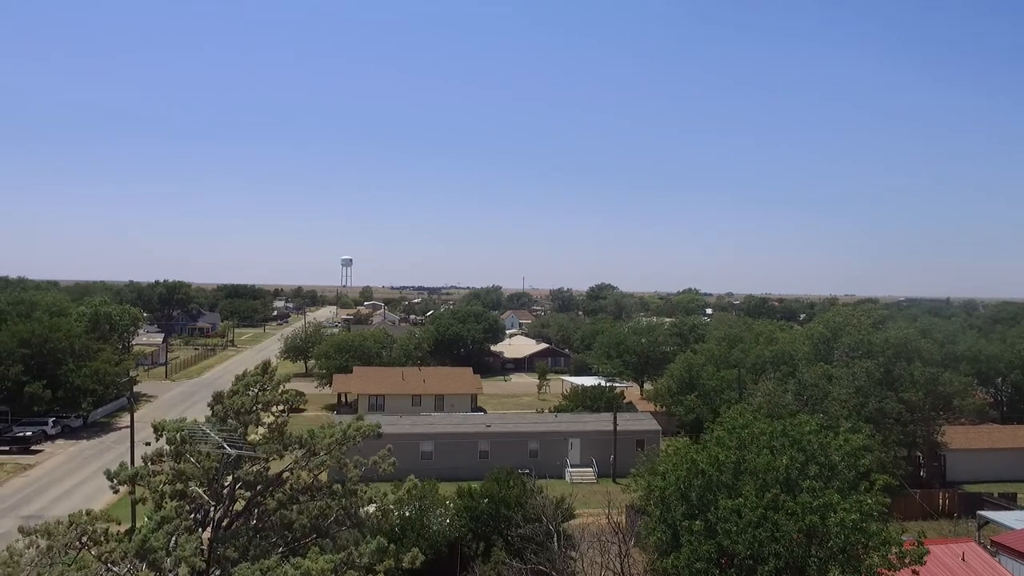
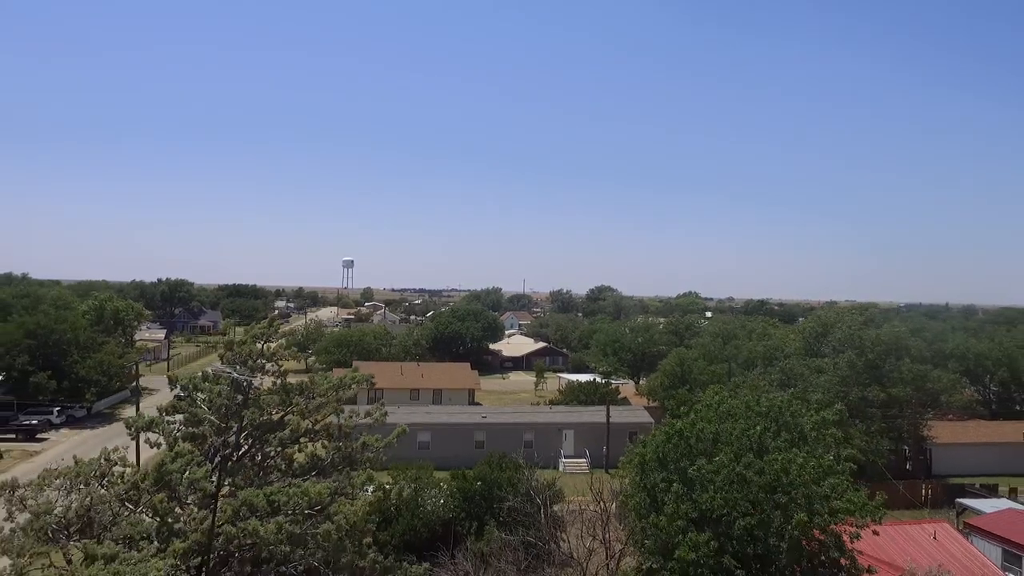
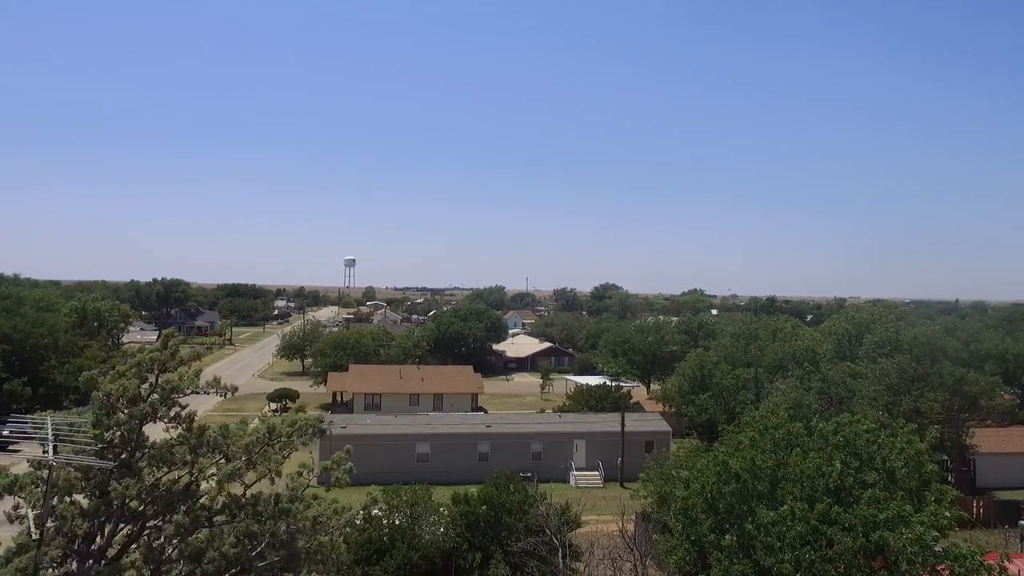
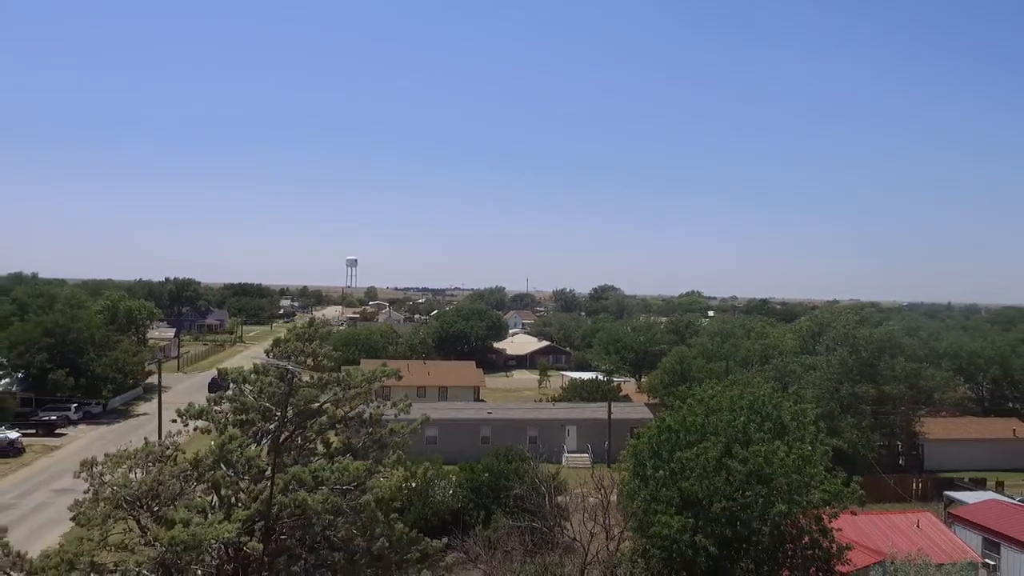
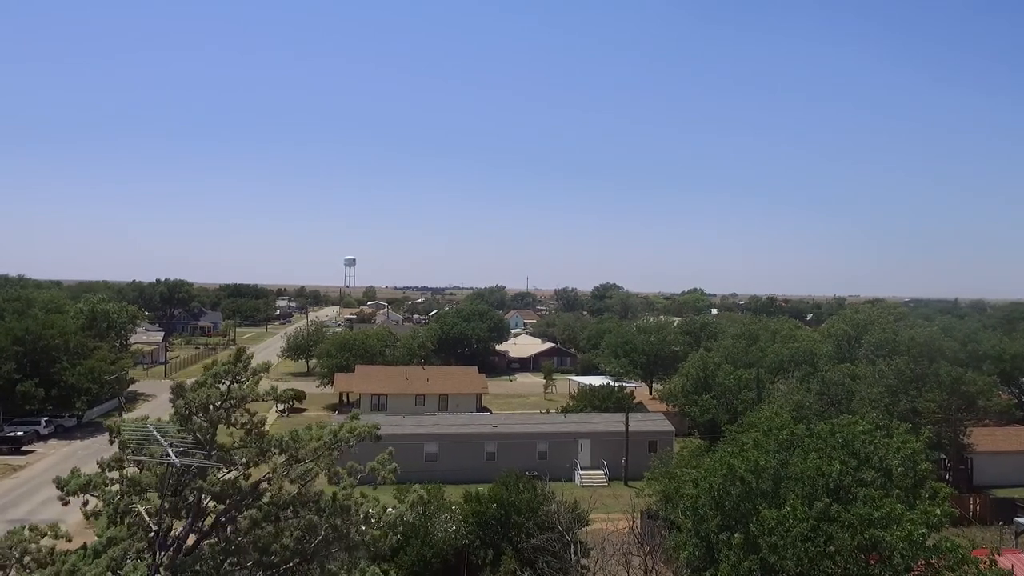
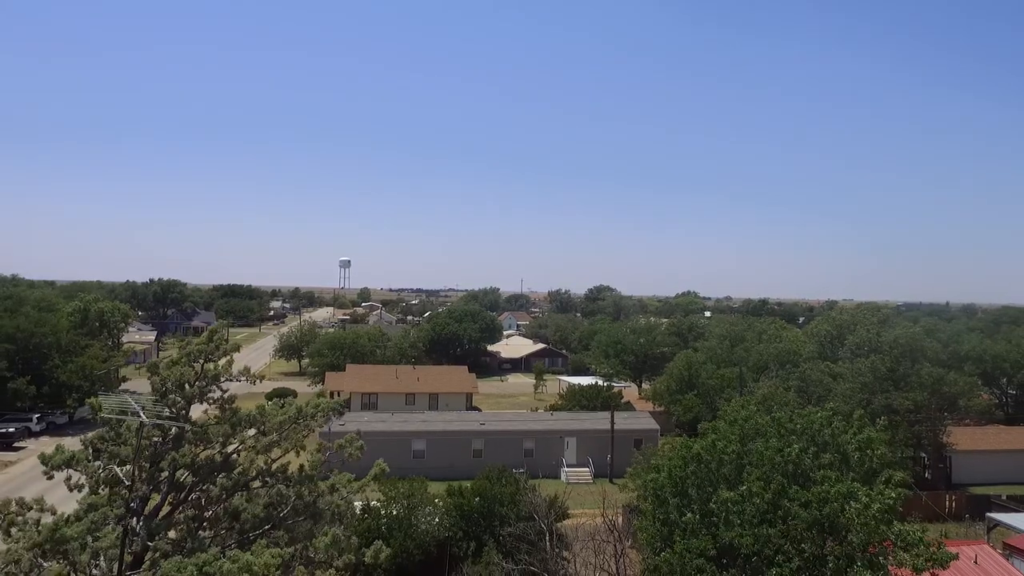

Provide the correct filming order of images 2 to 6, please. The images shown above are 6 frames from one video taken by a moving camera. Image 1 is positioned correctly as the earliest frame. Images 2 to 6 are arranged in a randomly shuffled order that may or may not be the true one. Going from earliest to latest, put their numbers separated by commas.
5, 3, 6, 2, 4
